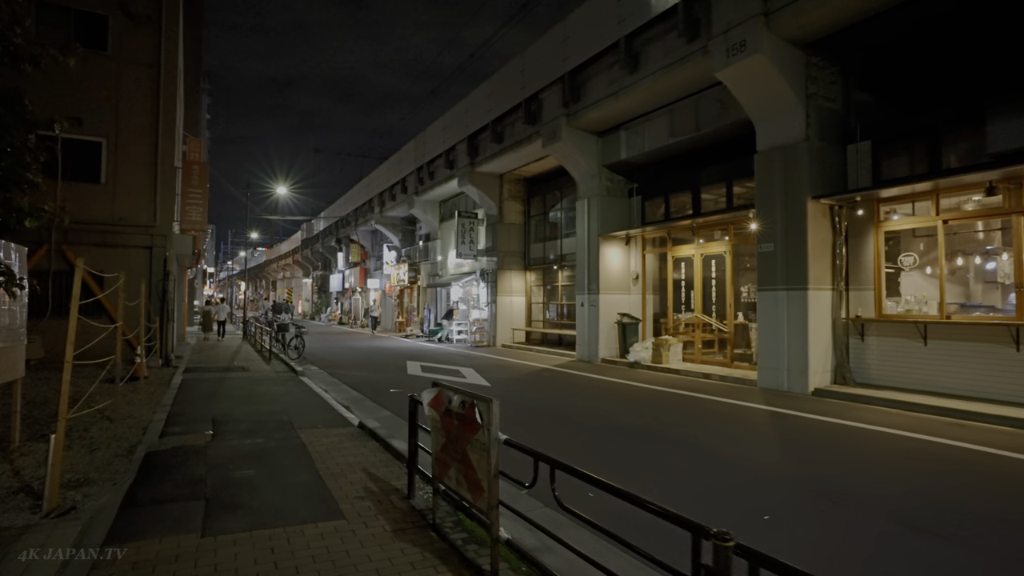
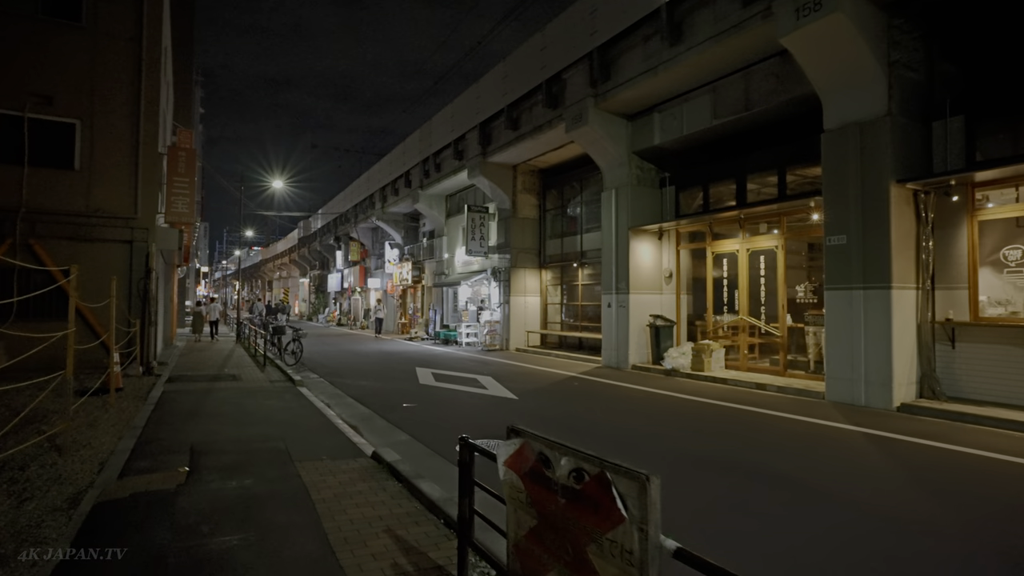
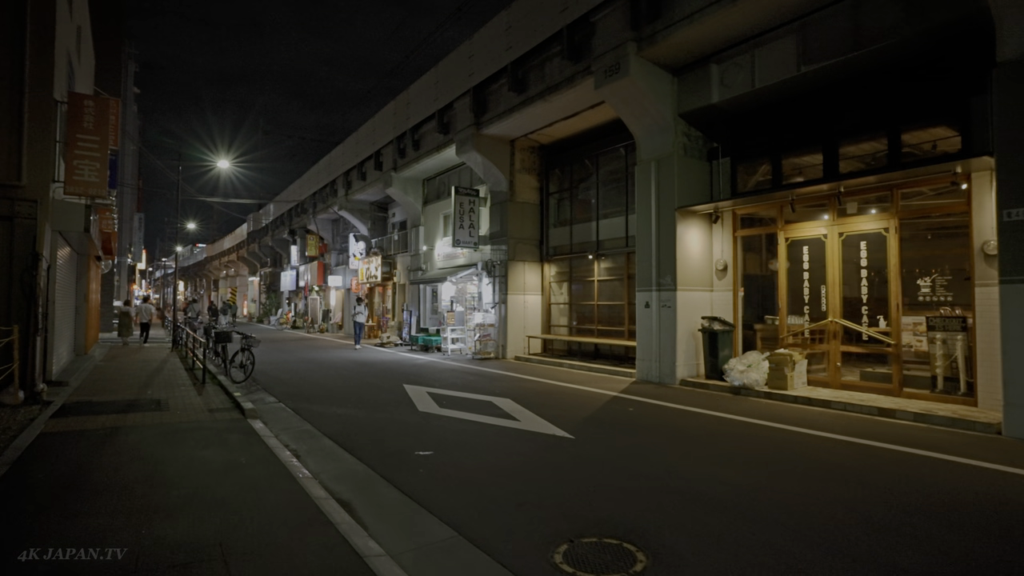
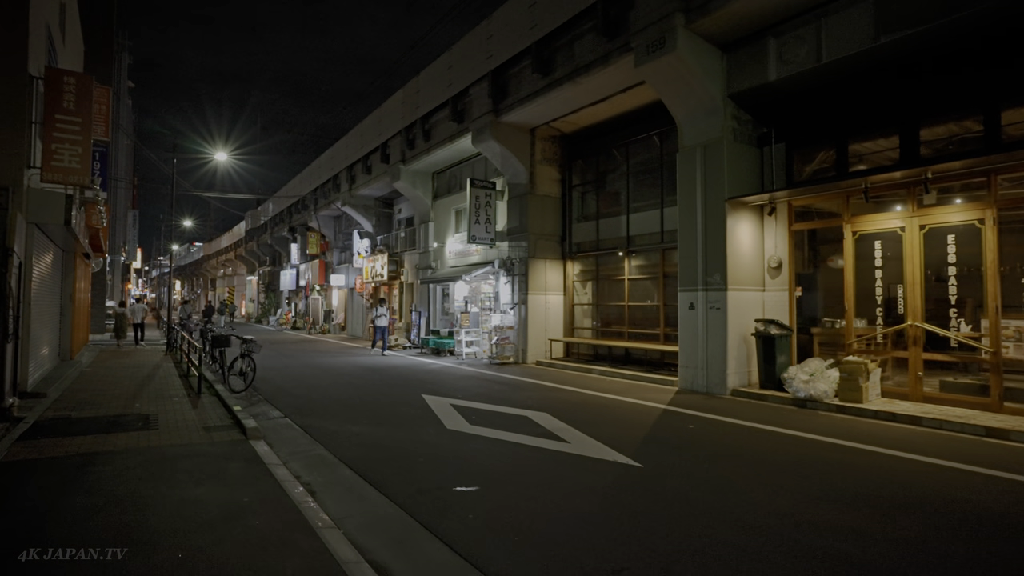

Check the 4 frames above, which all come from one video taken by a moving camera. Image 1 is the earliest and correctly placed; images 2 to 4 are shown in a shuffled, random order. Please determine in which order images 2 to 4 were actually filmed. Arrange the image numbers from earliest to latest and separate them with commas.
2, 3, 4
